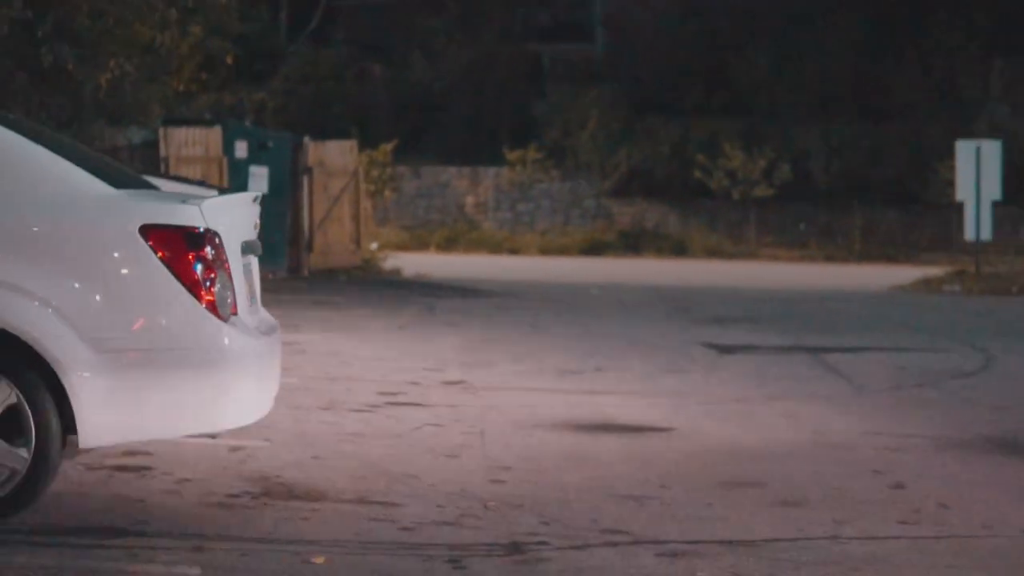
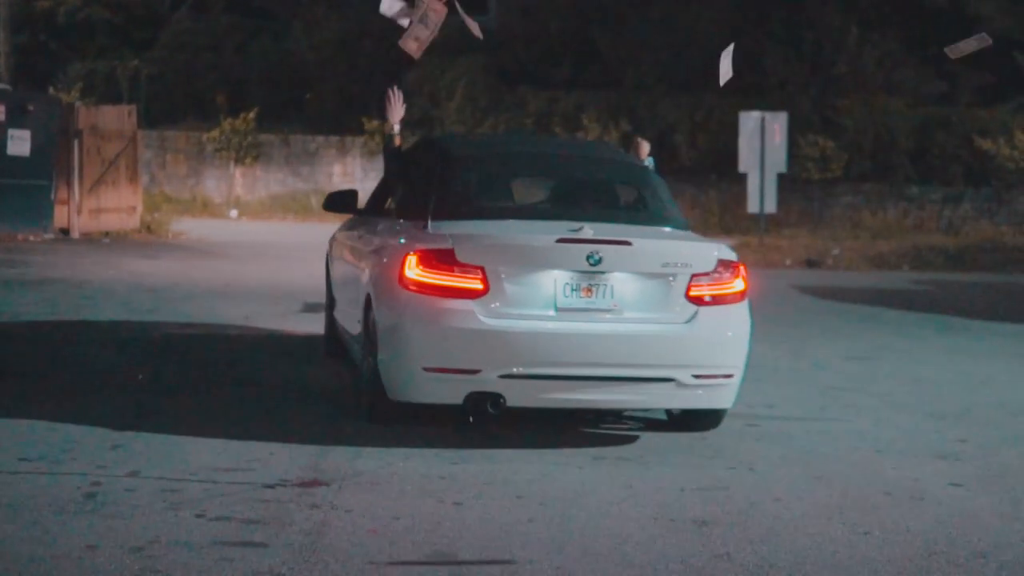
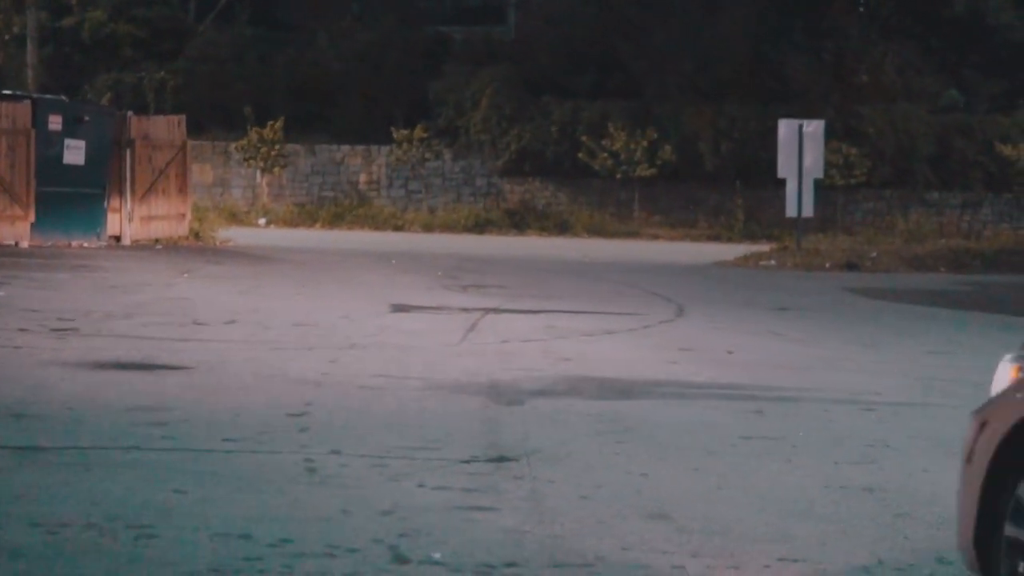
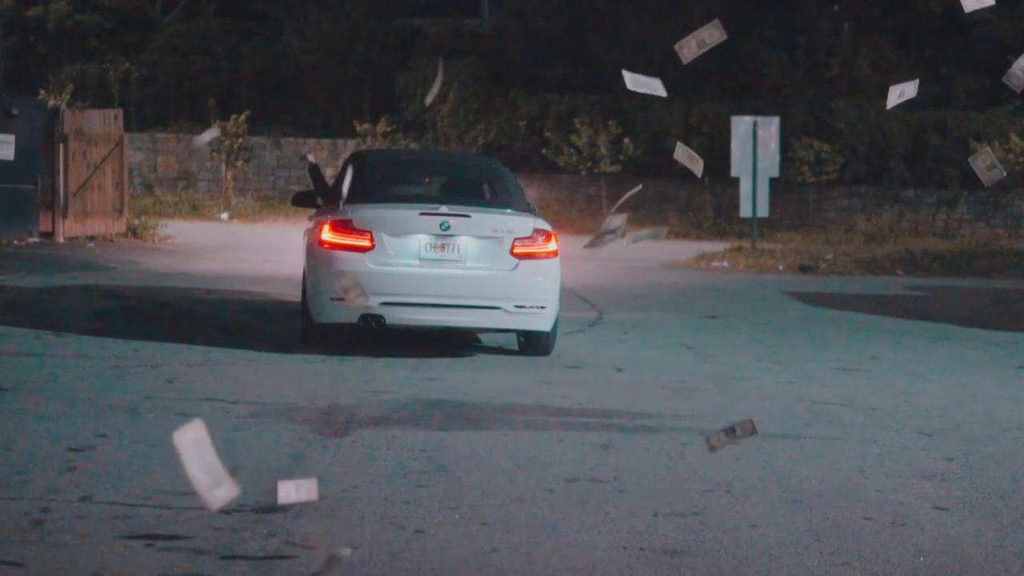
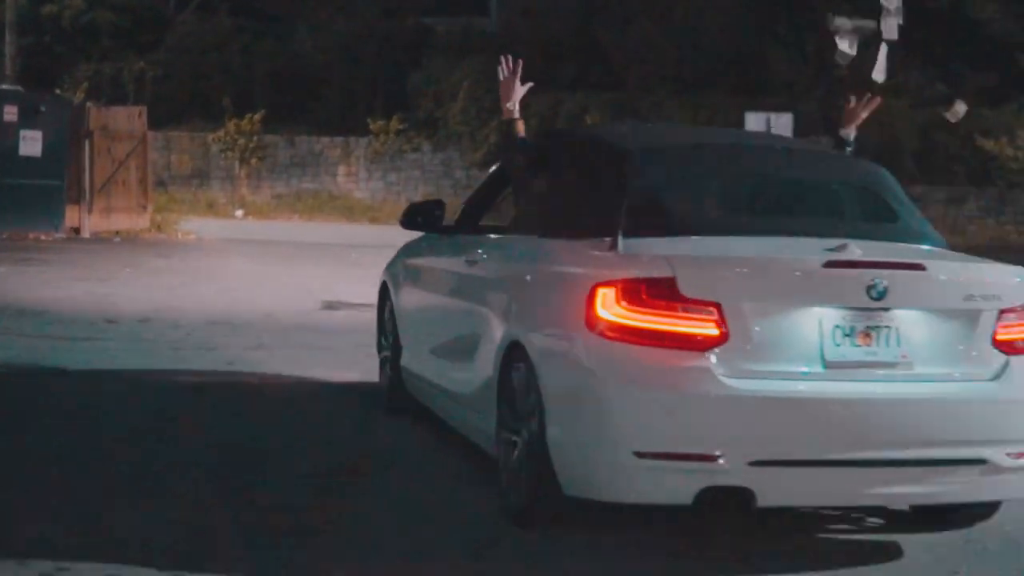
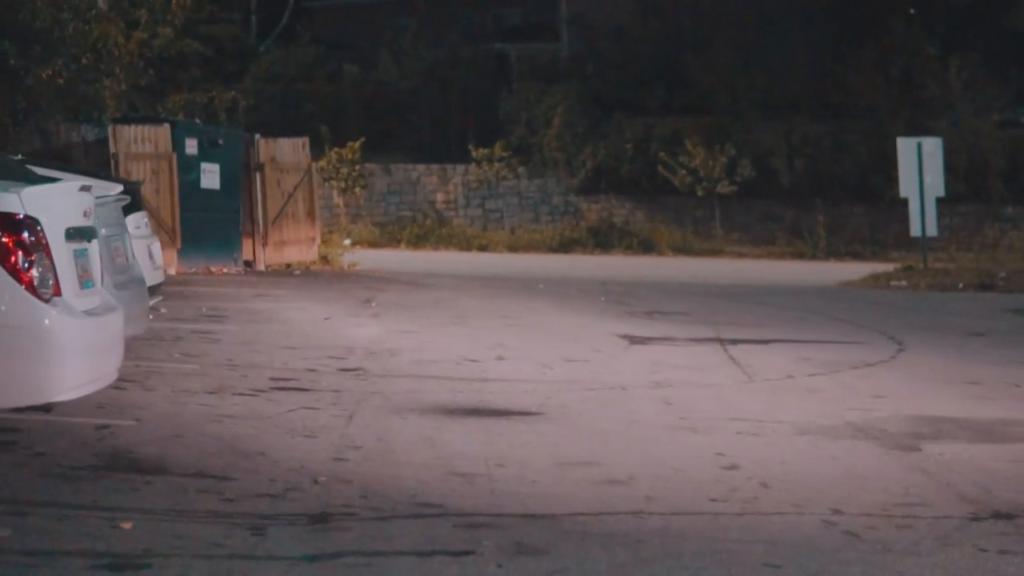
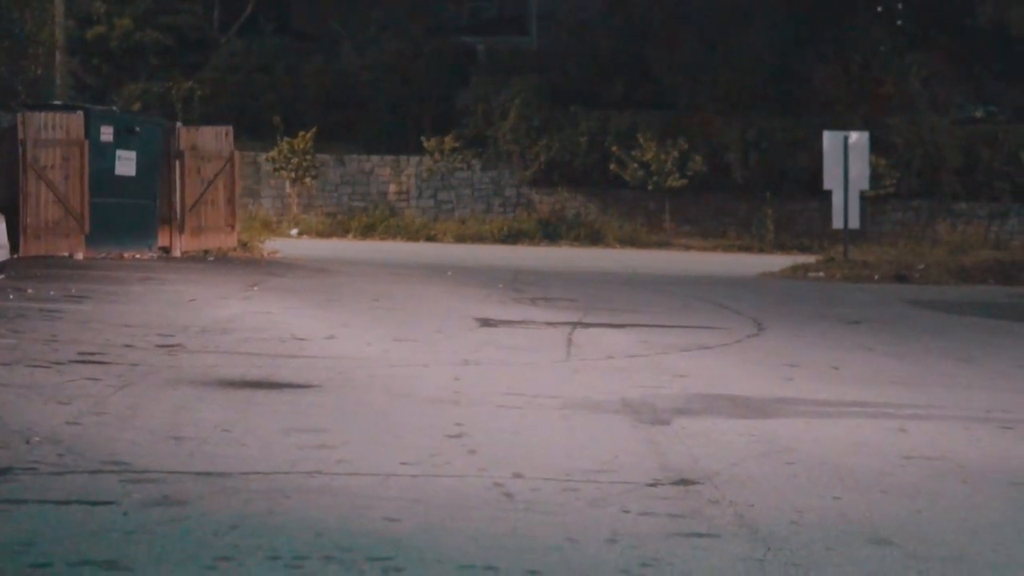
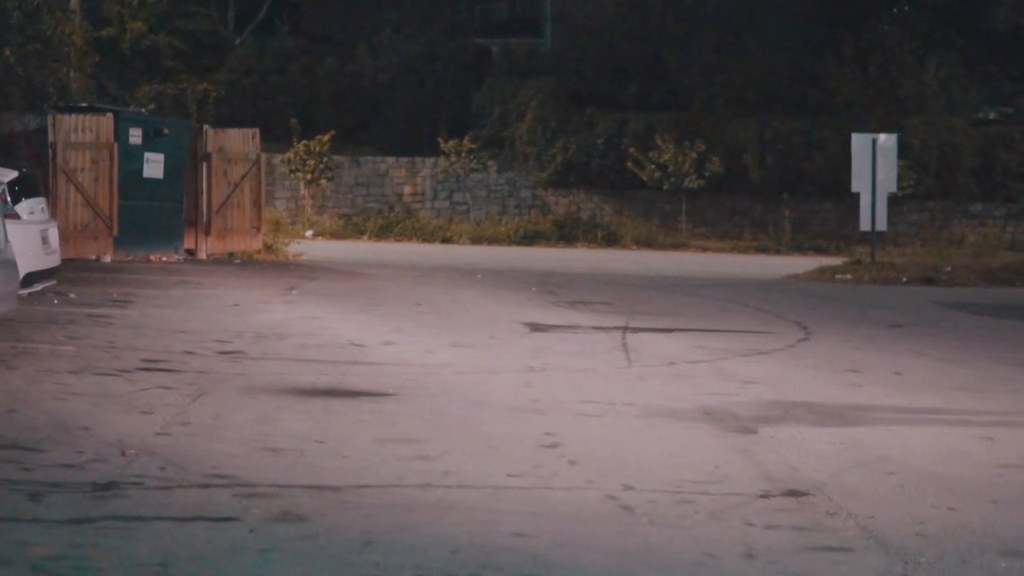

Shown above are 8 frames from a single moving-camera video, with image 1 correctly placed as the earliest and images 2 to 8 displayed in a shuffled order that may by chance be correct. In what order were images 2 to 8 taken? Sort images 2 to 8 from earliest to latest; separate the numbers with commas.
6, 8, 7, 3, 5, 2, 4
